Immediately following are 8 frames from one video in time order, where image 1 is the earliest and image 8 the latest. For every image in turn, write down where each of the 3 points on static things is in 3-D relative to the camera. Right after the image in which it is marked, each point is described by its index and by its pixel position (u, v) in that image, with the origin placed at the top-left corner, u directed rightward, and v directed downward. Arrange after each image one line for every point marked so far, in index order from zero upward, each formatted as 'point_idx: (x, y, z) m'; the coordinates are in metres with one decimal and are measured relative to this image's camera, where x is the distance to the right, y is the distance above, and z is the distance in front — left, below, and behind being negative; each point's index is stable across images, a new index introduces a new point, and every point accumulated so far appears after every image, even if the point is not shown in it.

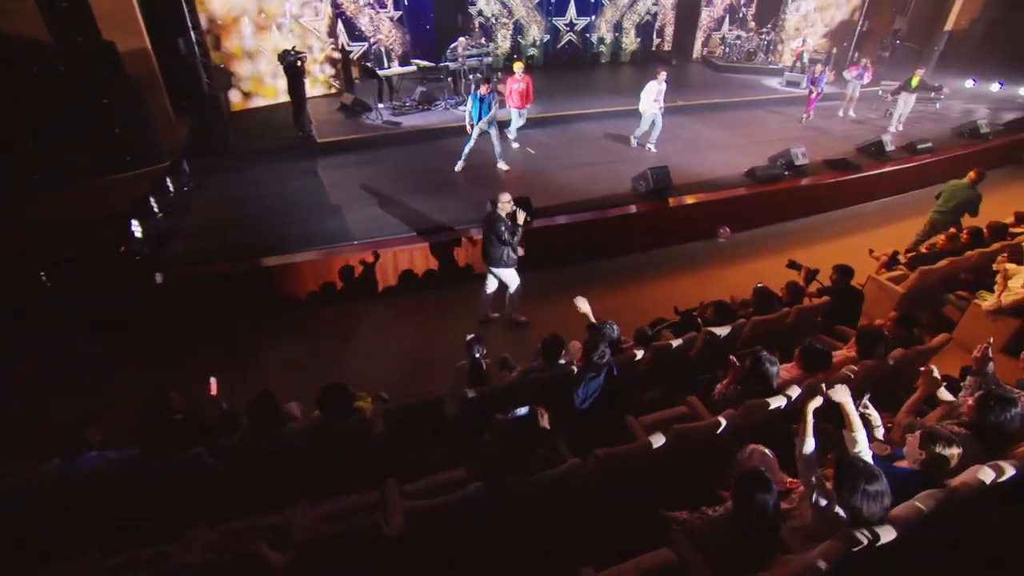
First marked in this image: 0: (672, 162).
0: (+2.9, +2.3, +9.3) m
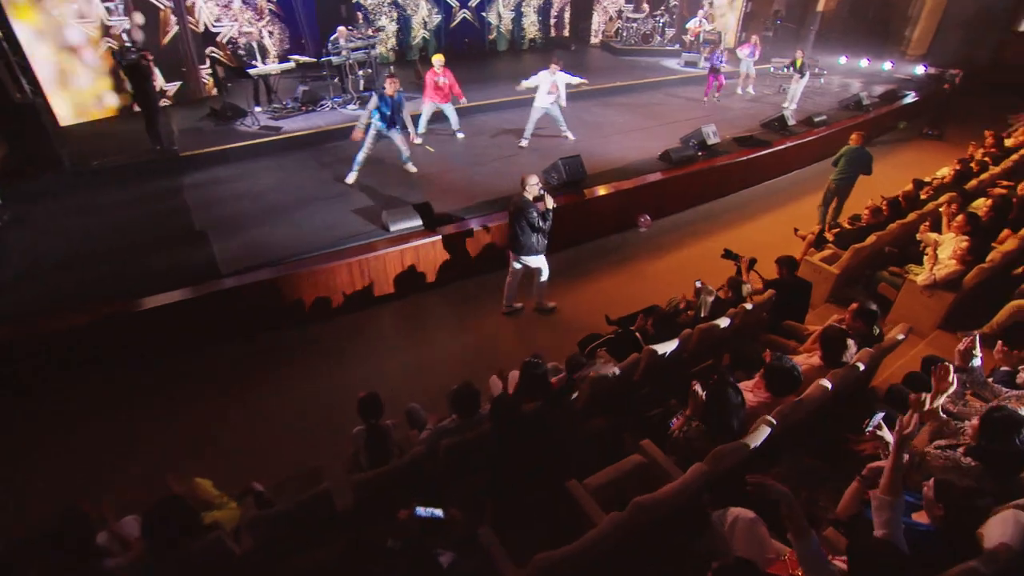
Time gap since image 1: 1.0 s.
0: (+1.2, +2.3, +8.8) m
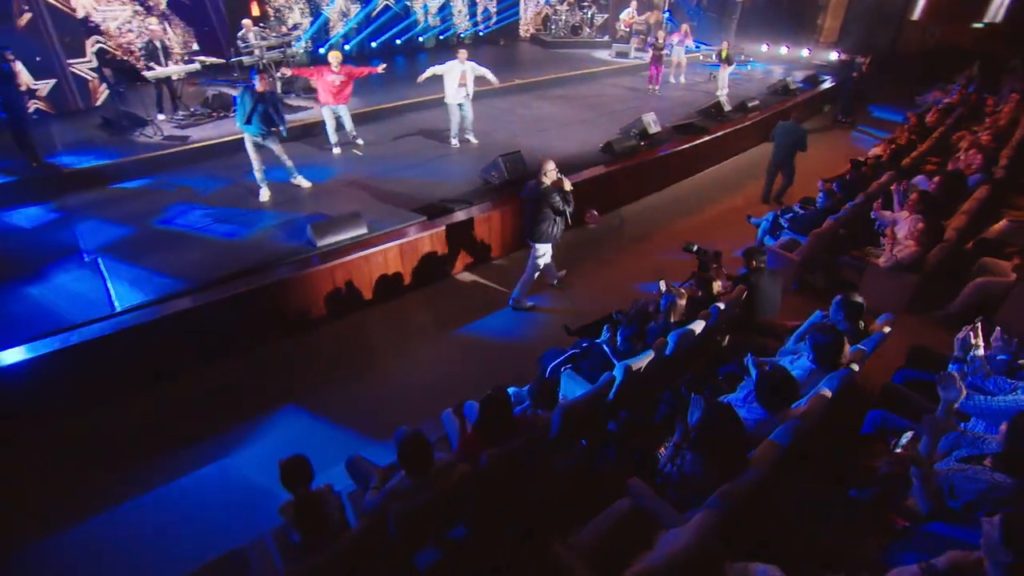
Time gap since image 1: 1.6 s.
0: (+0.2, +2.3, +8.3) m
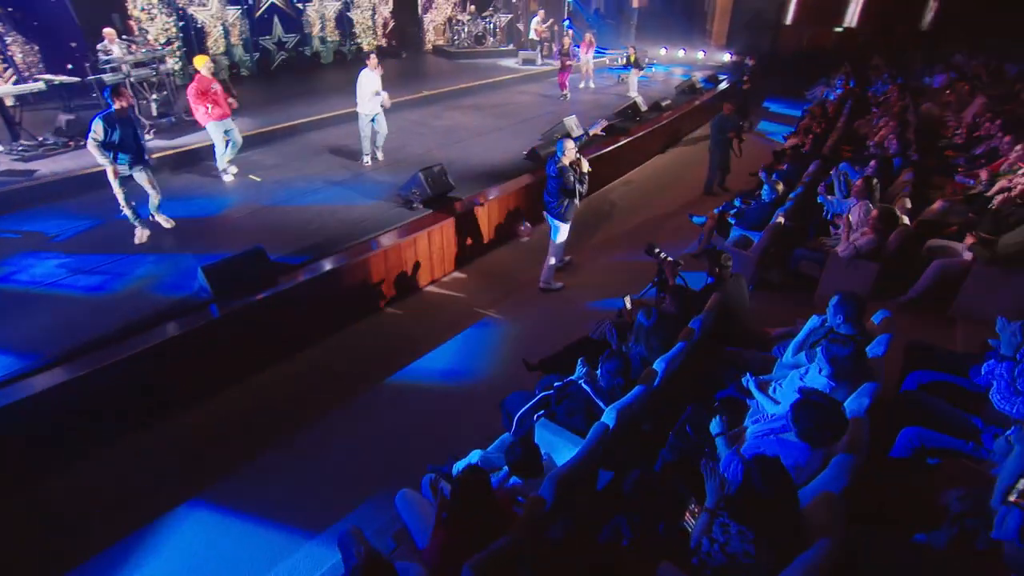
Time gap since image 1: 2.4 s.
0: (-1.0, +1.9, +7.7) m
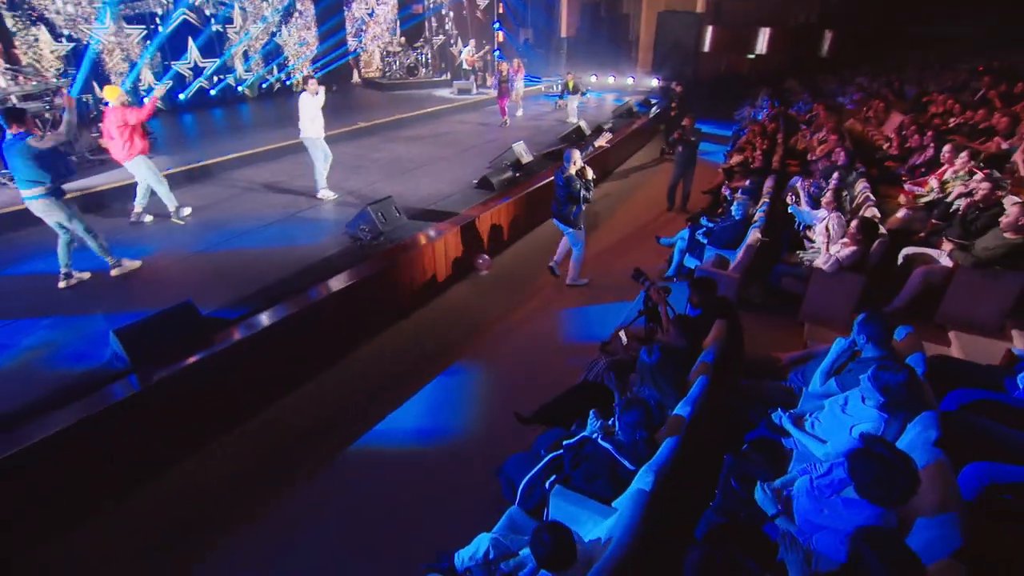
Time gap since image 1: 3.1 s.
0: (-1.7, +1.4, +7.2) m
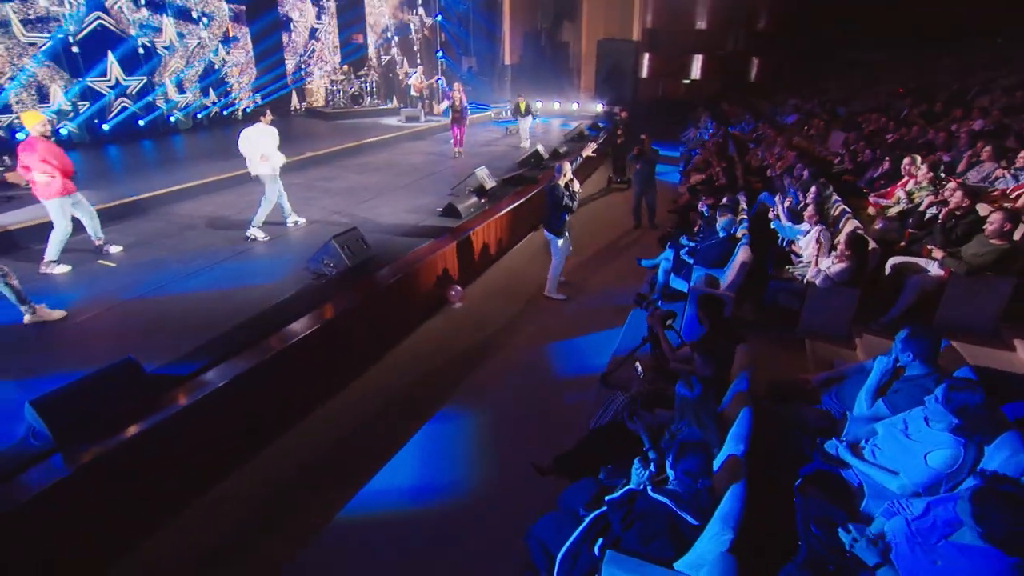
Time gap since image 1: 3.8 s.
0: (-2.1, +0.9, +6.8) m
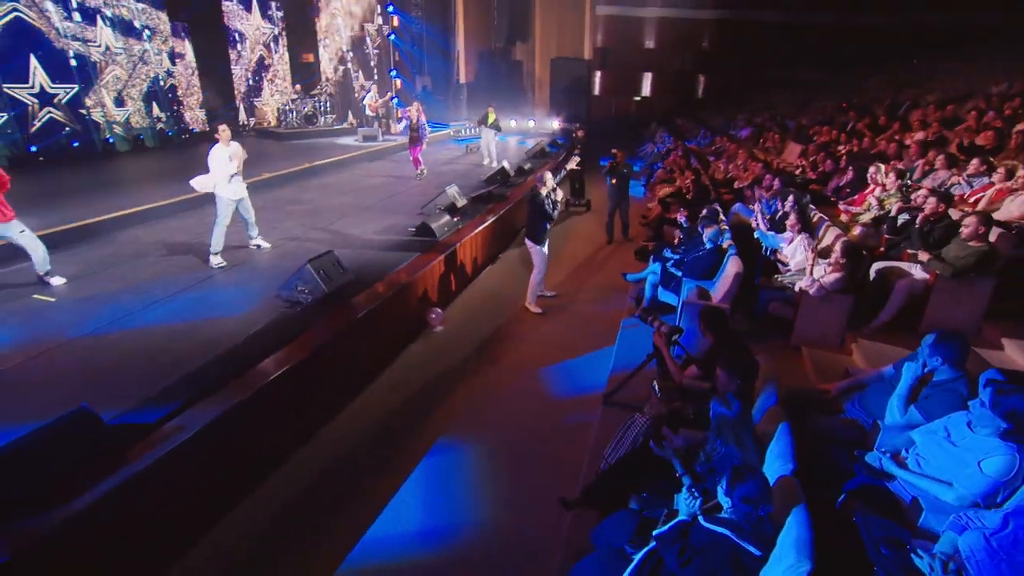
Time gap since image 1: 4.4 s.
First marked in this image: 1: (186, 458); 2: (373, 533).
0: (-2.4, +0.6, +6.4) m
1: (-1.8, -1.0, +3.0) m
2: (-0.8, -1.5, +3.1) m
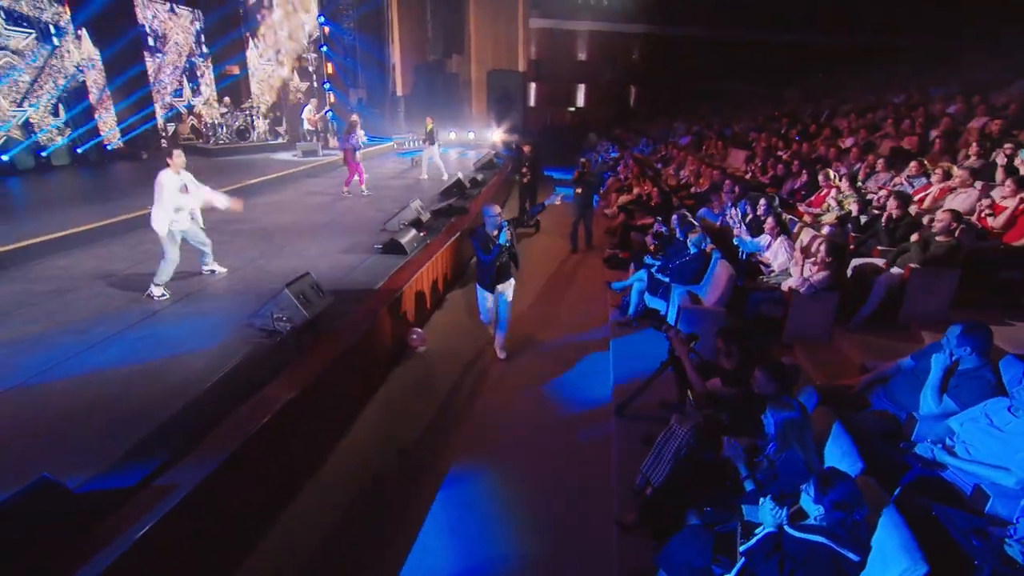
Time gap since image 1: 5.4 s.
0: (-2.7, +0.3, +6.0) m
1: (-1.6, -1.1, +2.7) m
2: (-0.6, -1.6, +2.8) m
